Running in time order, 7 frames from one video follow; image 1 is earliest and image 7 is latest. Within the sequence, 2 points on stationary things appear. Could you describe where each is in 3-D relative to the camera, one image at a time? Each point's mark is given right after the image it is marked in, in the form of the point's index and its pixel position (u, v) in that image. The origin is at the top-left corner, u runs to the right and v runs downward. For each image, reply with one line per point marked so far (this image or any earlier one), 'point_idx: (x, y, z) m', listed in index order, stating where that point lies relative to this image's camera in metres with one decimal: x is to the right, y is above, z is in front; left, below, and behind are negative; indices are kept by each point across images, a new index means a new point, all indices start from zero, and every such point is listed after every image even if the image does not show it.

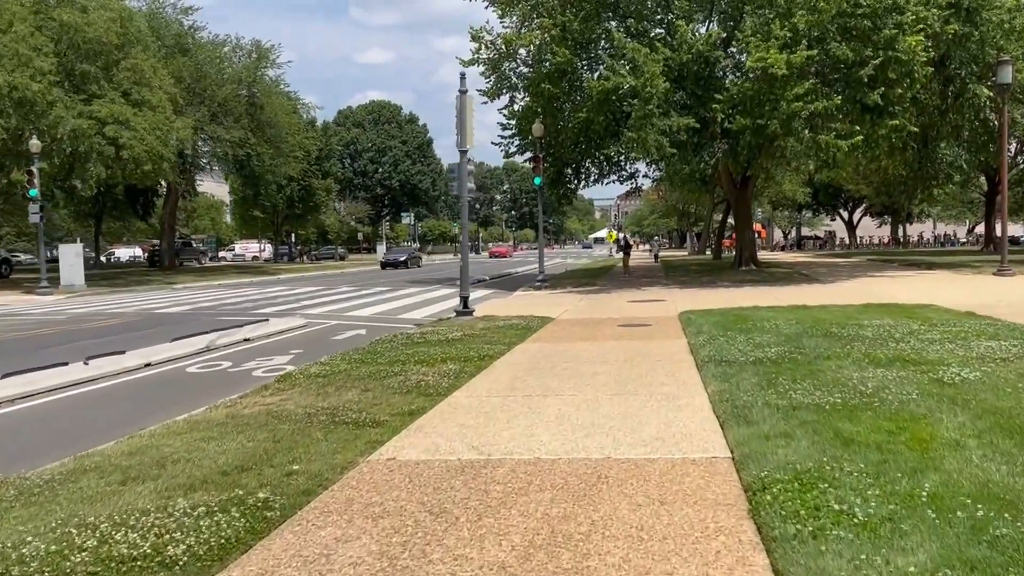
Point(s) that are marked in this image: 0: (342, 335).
0: (-3.2, -0.9, +15.8) m
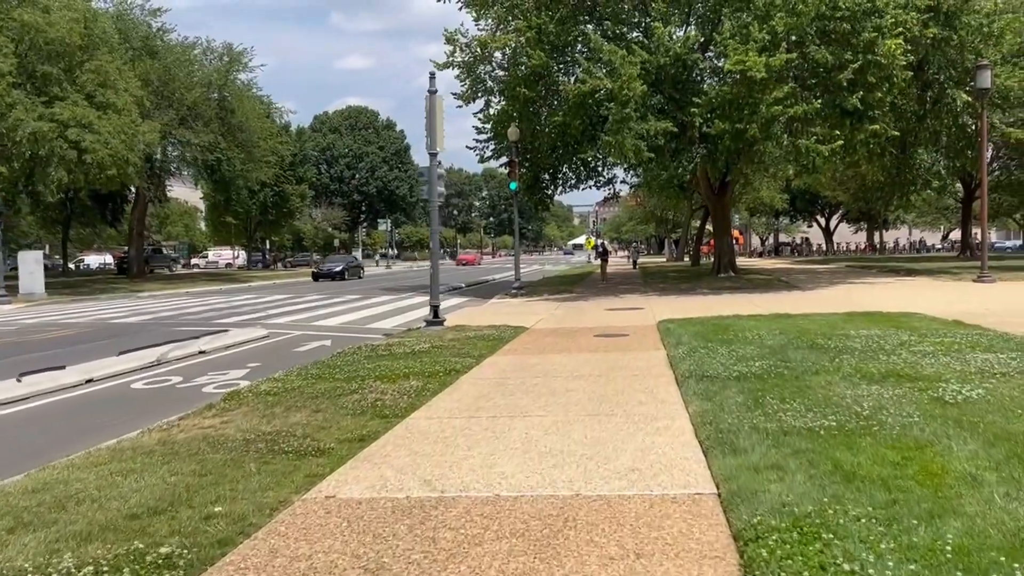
0: (-3.7, -1.1, +15.1) m
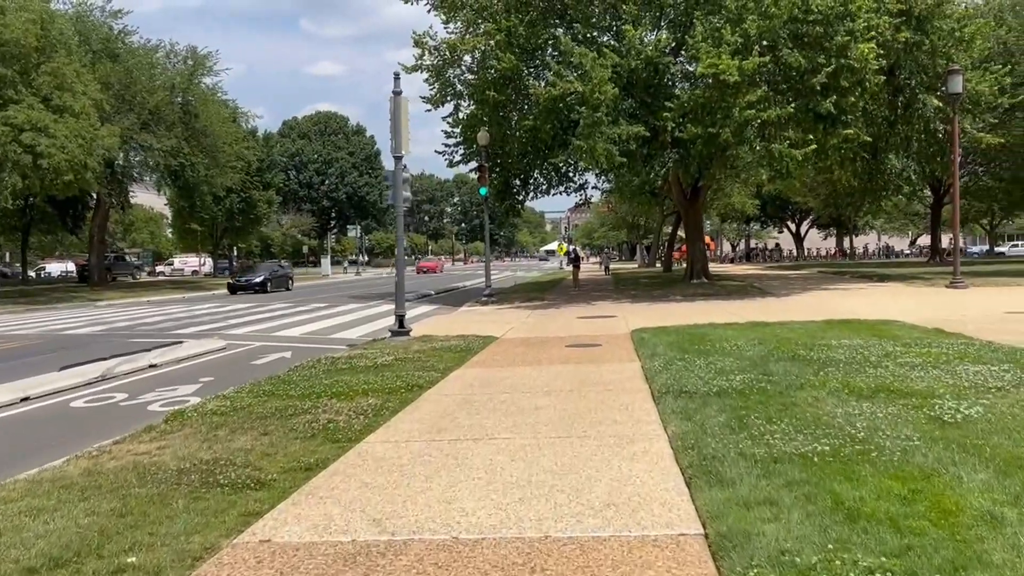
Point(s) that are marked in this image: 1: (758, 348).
0: (-4.3, -1.2, +14.4) m
1: (+3.1, -0.8, +10.5) m
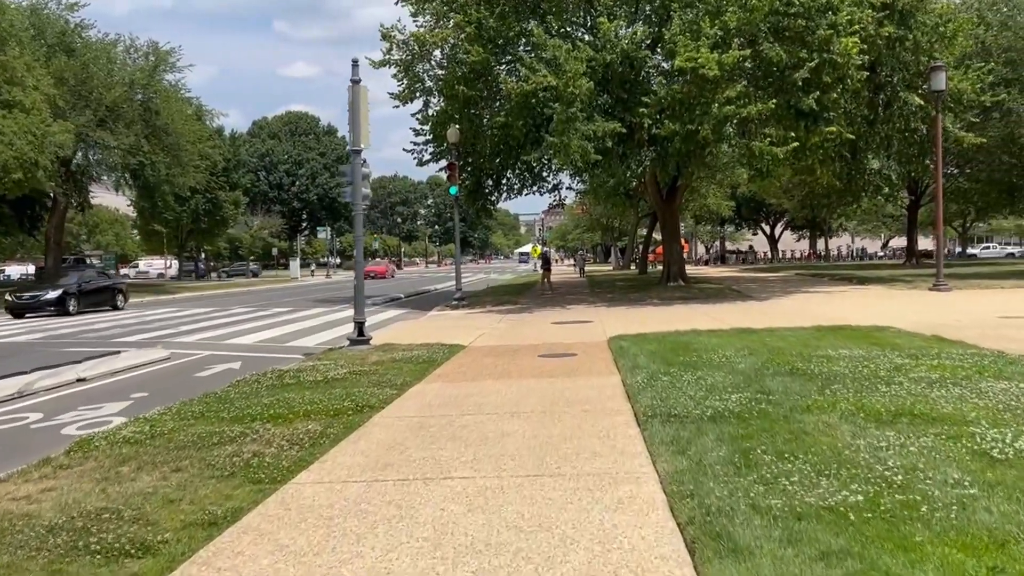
0: (-4.8, -1.3, +13.1) m
1: (+2.7, -0.8, +9.5) m
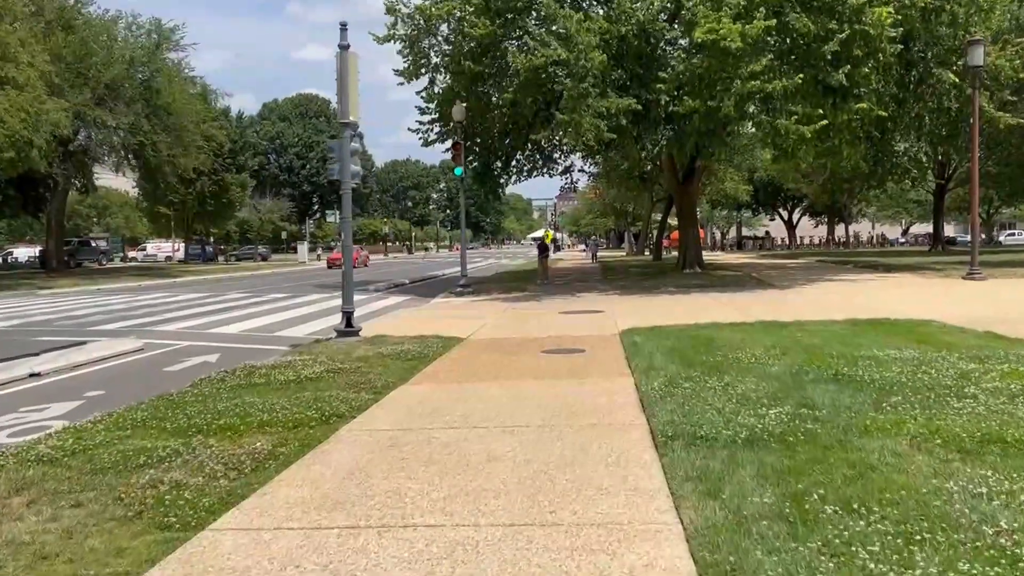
0: (-4.7, -1.1, +11.9) m
1: (+2.6, -0.7, +8.2) m
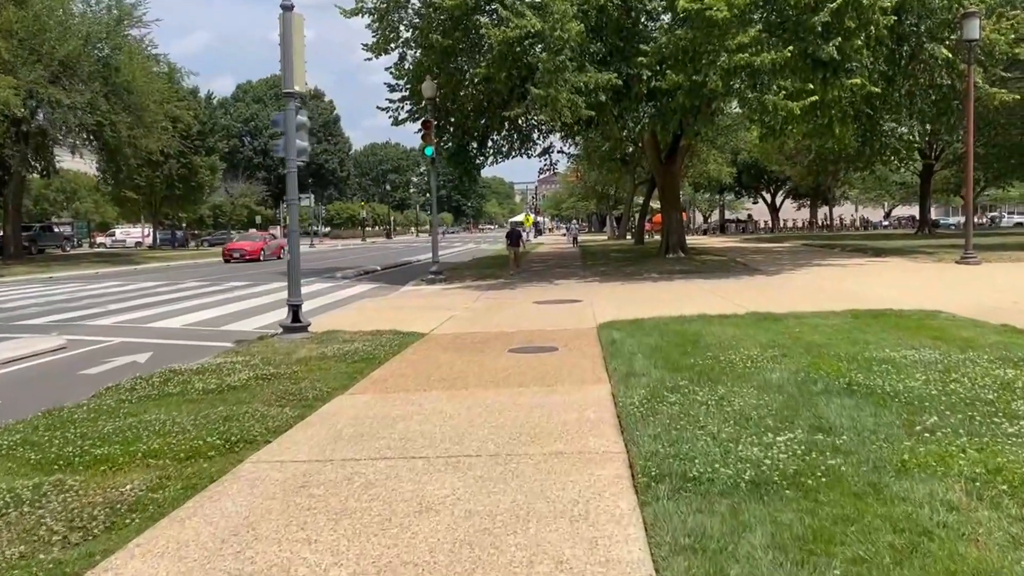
0: (-5.2, -1.0, +10.6) m
1: (+2.3, -0.7, +7.0) m
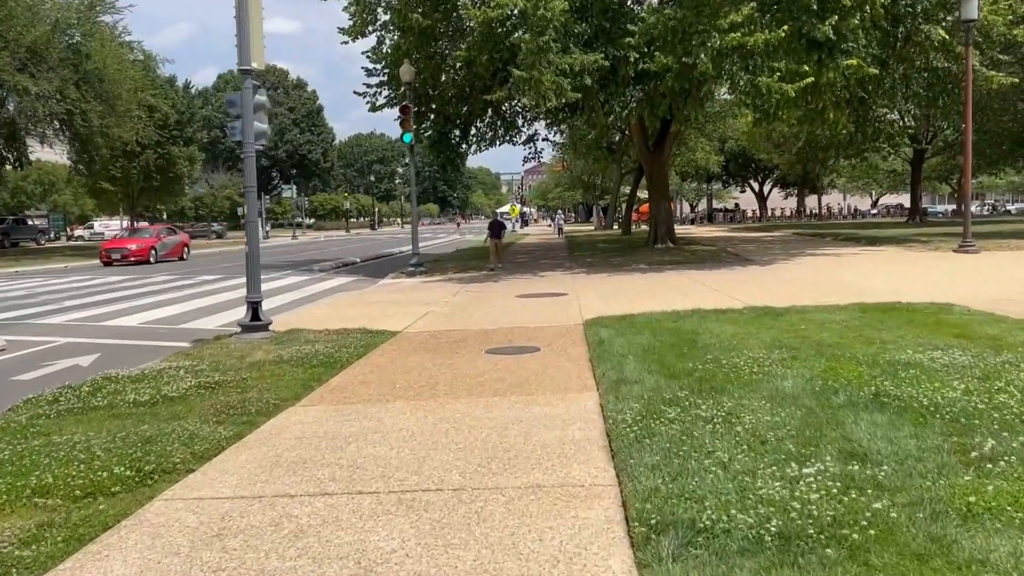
0: (-5.4, -1.0, +9.6) m
1: (+2.1, -0.6, +6.1) m
